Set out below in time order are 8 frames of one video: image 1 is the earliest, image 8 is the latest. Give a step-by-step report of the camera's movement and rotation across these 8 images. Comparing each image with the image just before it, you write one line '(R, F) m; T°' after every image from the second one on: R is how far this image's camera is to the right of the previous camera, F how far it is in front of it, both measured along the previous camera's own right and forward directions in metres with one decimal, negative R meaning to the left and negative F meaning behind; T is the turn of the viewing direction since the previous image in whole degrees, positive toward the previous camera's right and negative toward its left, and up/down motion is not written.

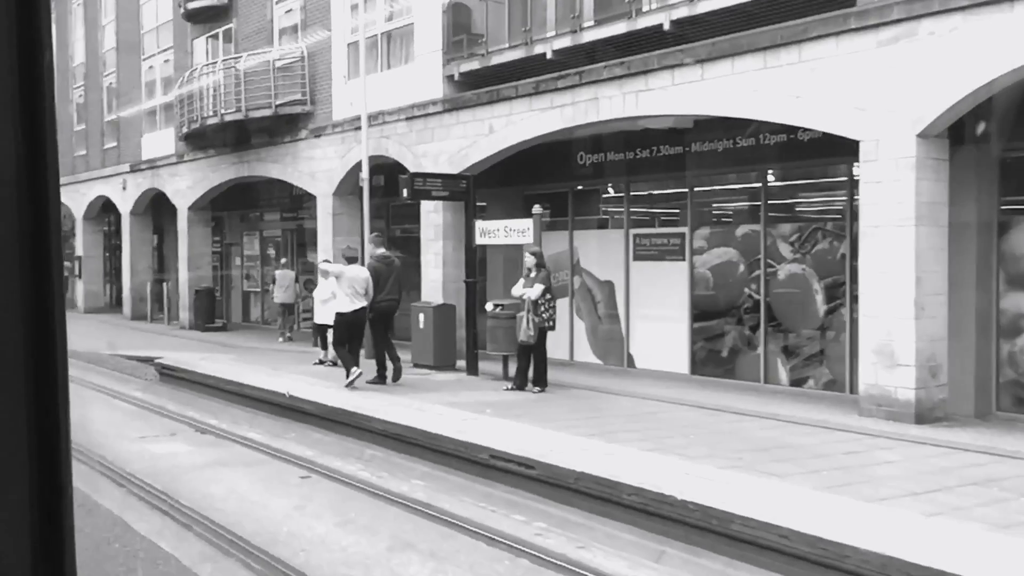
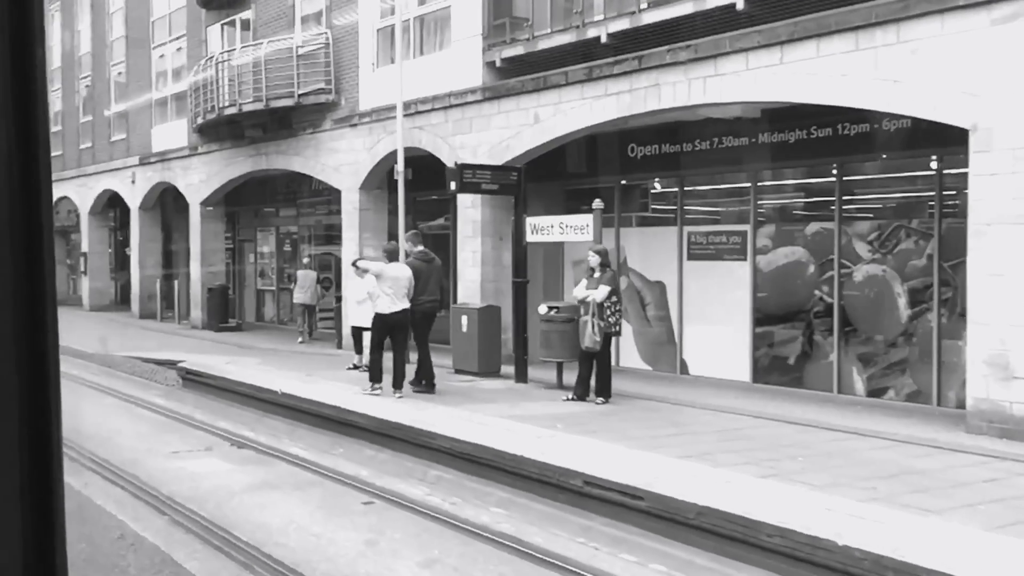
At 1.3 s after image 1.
(-0.8, +0.9) m; 0°
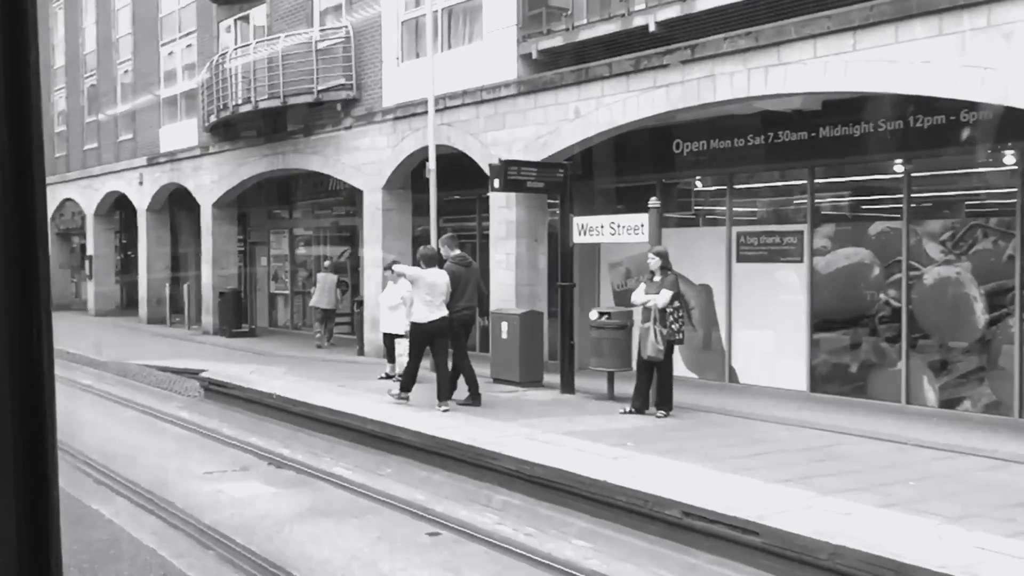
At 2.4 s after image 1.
(-0.6, +0.7) m; 0°
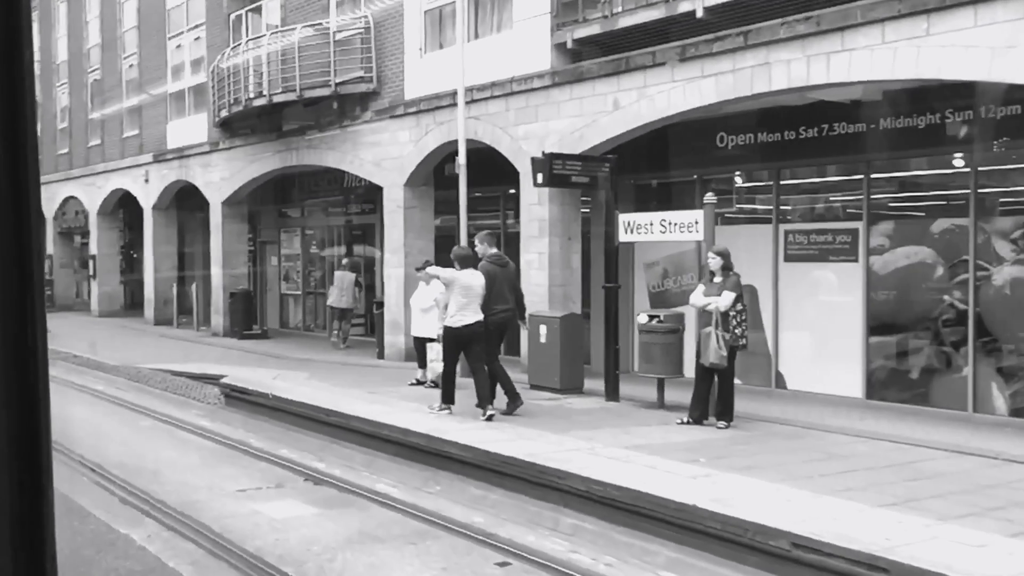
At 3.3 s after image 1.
(-0.6, +0.6) m; 0°
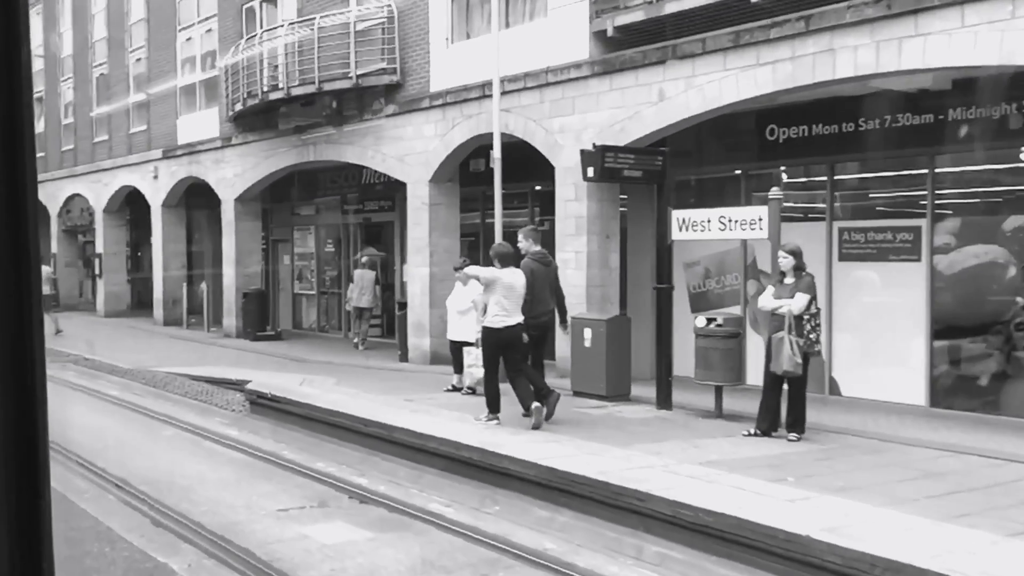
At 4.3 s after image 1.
(-0.6, +0.6) m; 0°
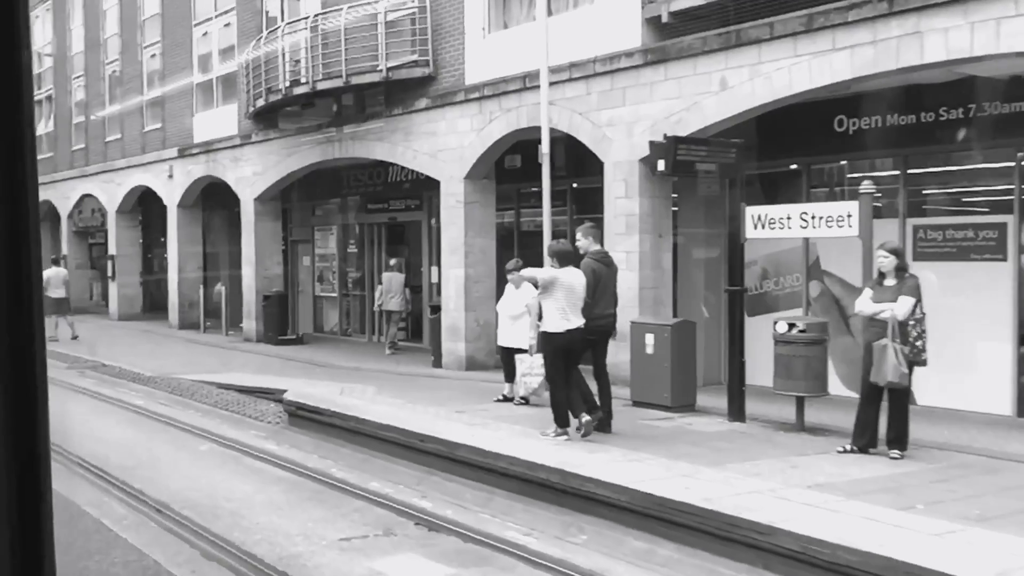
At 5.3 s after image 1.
(-0.6, +0.7) m; 0°
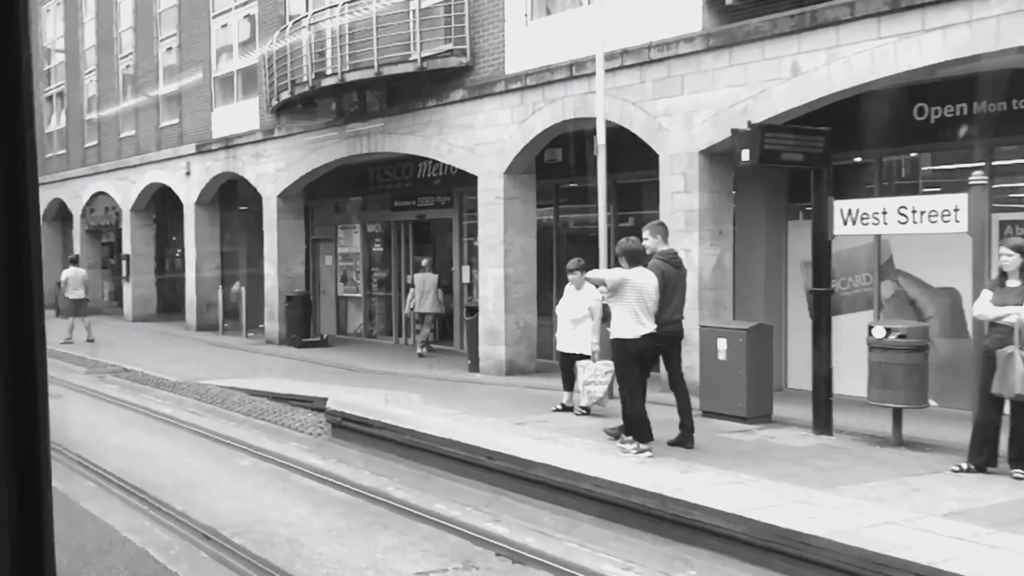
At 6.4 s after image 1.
(-0.6, +0.7) m; 0°
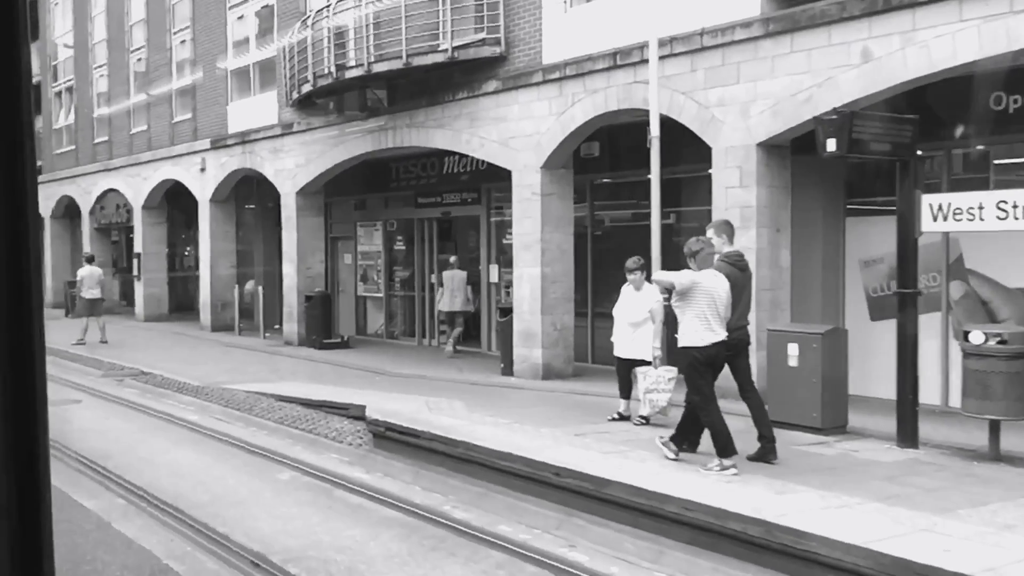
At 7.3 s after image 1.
(-0.5, +0.6) m; 0°
